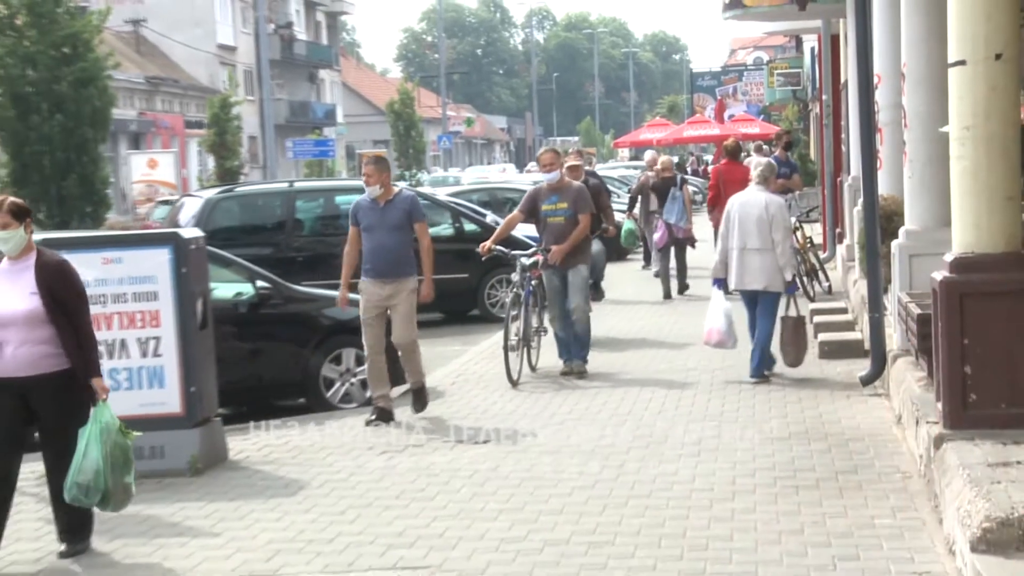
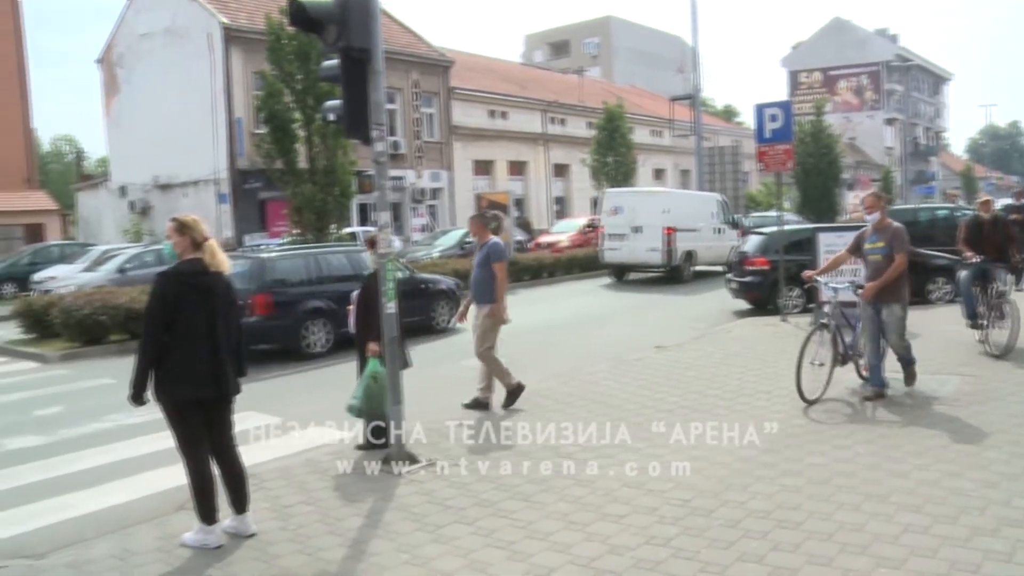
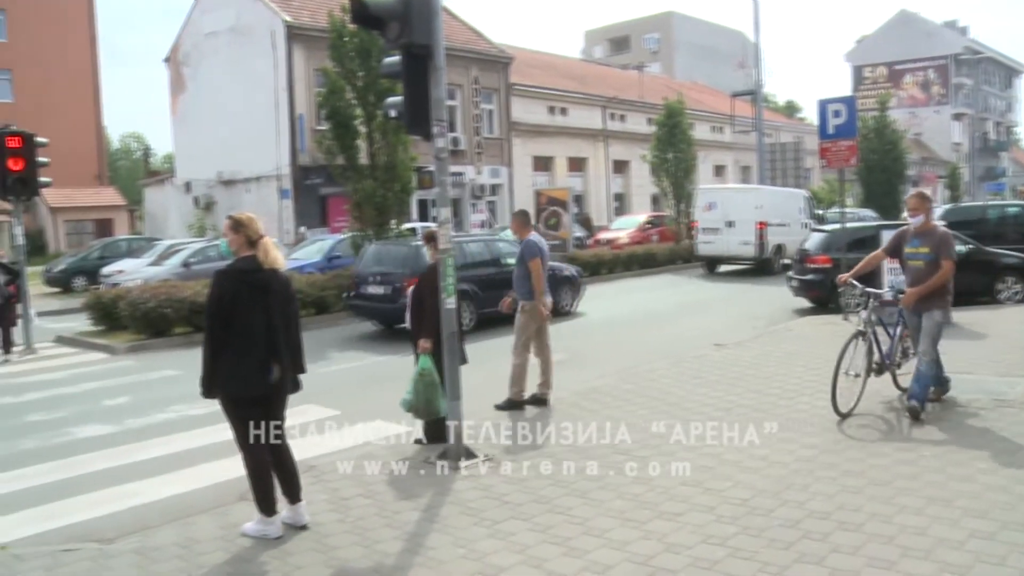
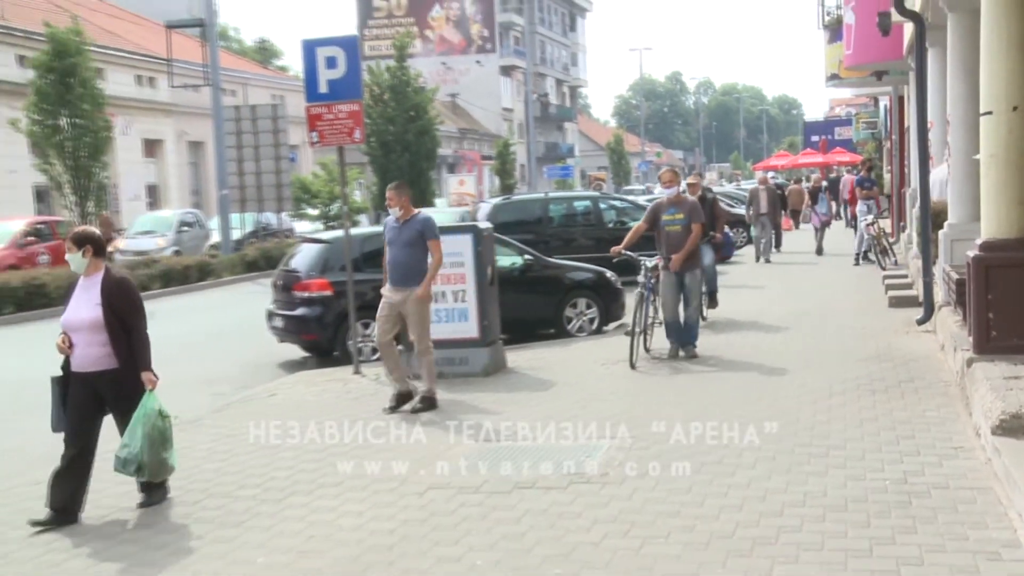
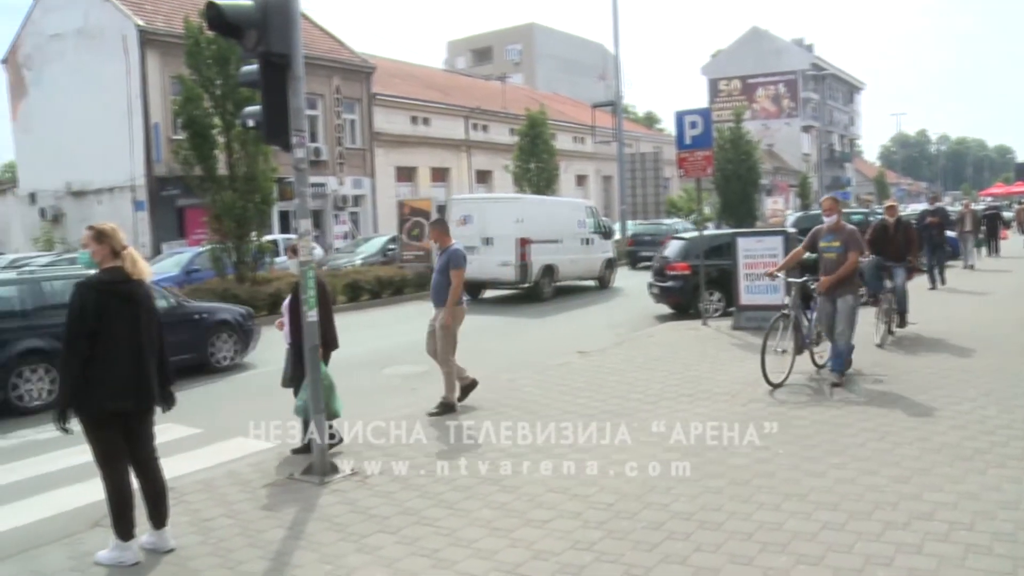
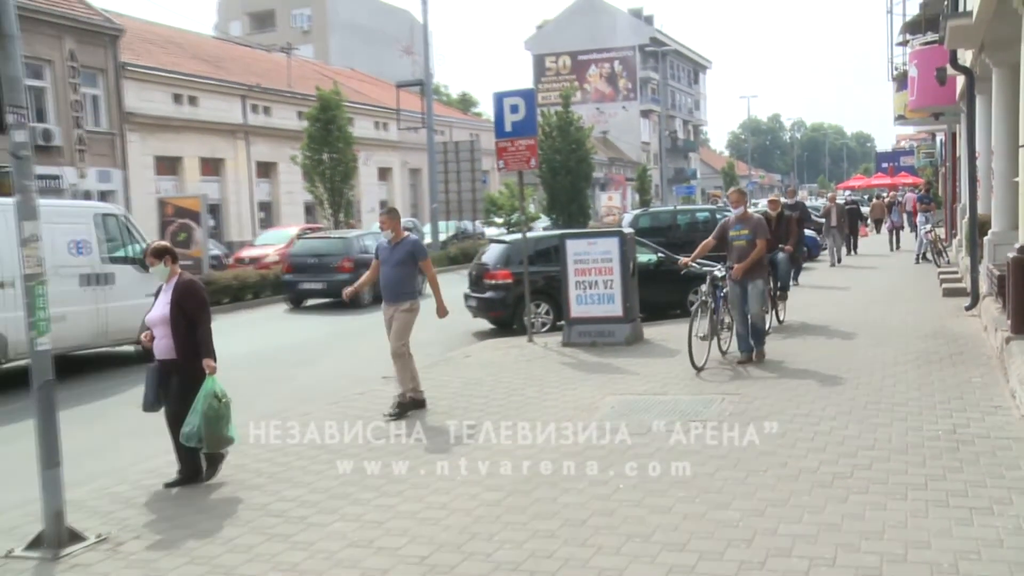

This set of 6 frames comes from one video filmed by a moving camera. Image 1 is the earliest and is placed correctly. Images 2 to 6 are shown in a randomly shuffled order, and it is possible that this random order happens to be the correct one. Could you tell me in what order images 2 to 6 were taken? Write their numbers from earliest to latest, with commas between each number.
4, 6, 5, 2, 3
